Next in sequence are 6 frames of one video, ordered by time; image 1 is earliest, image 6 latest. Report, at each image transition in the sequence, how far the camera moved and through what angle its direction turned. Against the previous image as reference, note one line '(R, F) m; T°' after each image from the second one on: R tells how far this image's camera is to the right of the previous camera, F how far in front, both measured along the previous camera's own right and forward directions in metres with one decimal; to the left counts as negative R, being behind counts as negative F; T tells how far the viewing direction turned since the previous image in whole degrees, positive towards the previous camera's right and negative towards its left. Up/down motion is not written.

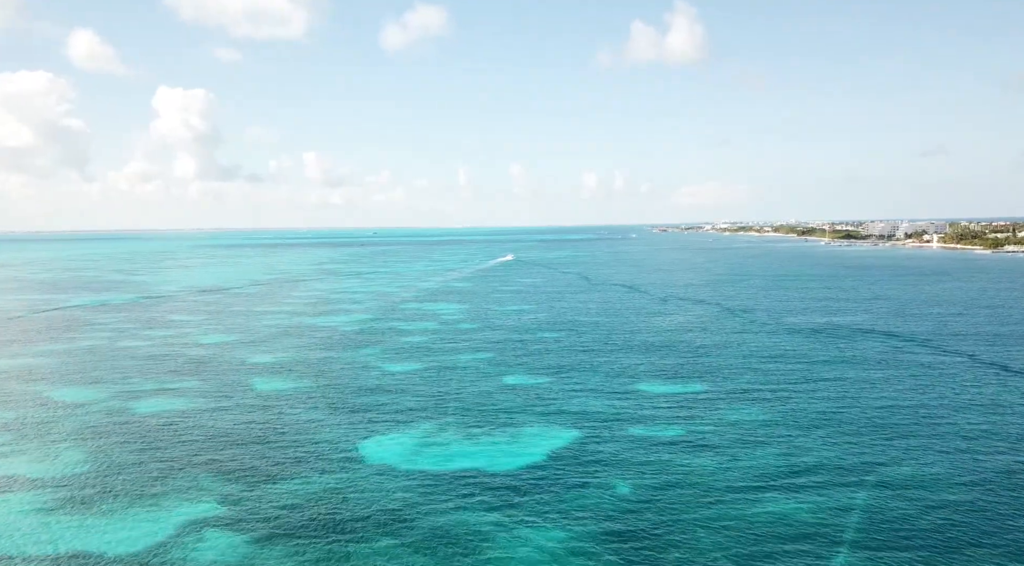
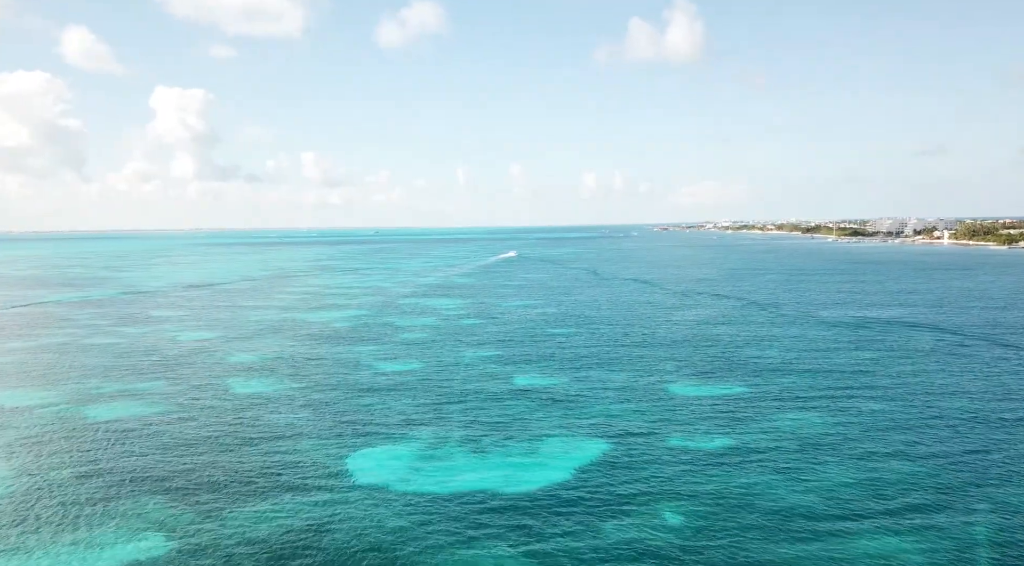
(-1.0, +8.6) m; 0°
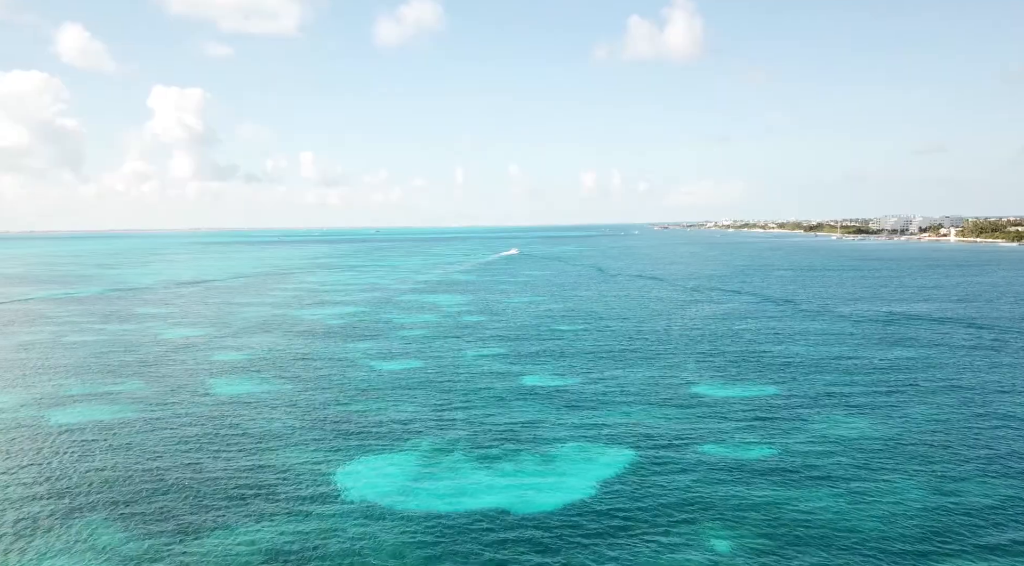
(-0.7, +5.3) m; 0°
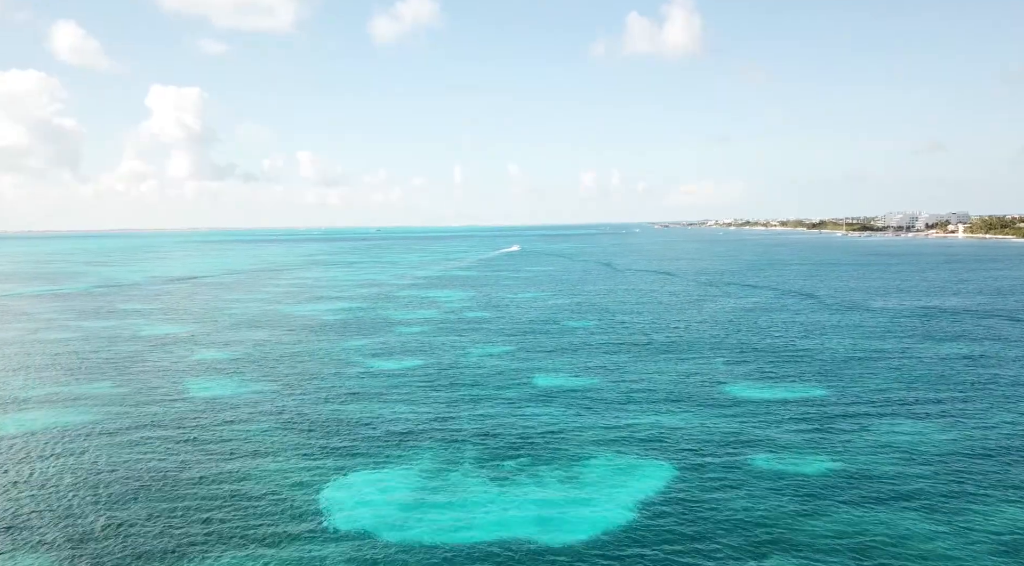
(-0.8, +6.0) m; 0°
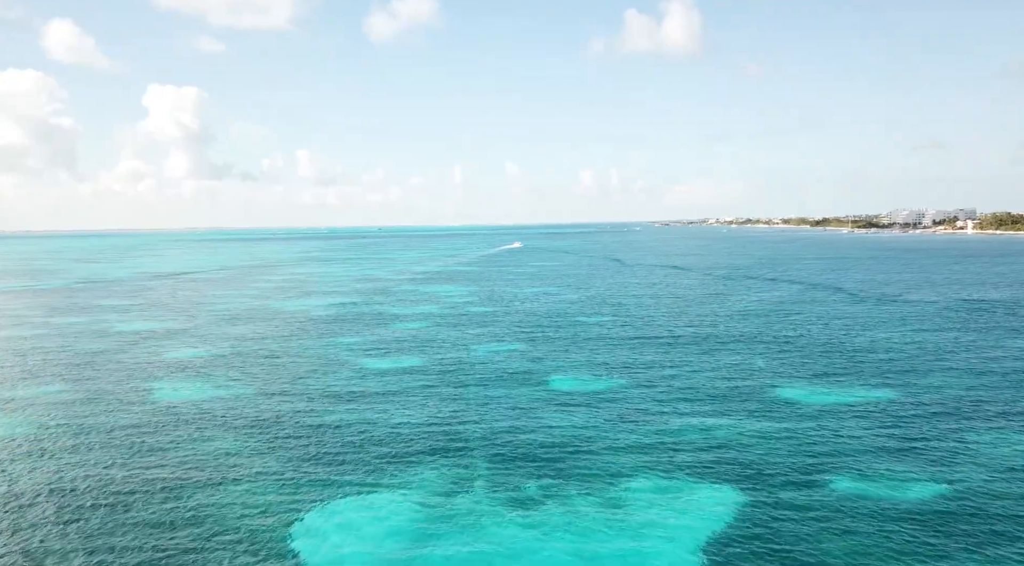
(-0.8, +6.8) m; 0°
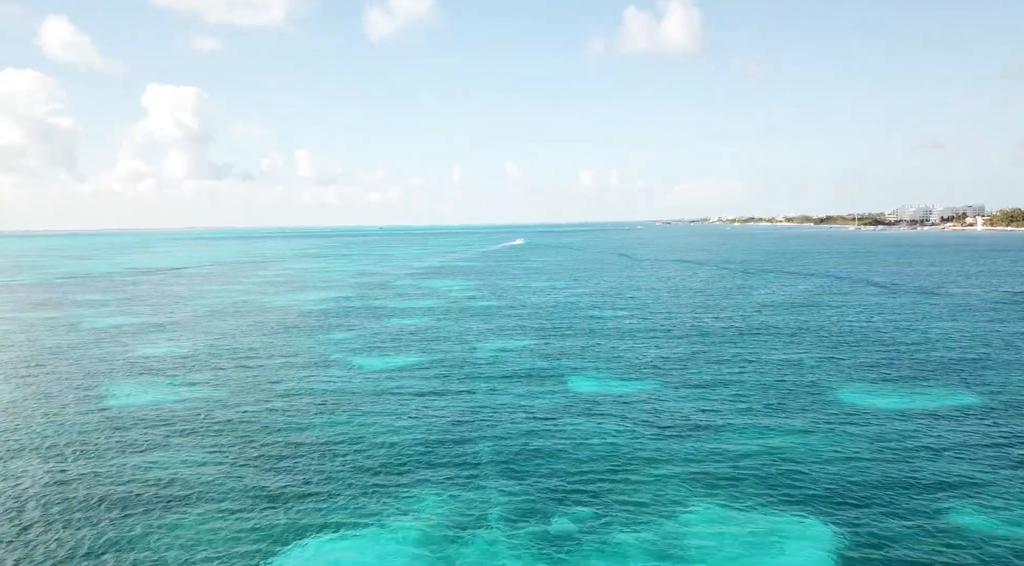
(-0.7, +6.1) m; 0°
